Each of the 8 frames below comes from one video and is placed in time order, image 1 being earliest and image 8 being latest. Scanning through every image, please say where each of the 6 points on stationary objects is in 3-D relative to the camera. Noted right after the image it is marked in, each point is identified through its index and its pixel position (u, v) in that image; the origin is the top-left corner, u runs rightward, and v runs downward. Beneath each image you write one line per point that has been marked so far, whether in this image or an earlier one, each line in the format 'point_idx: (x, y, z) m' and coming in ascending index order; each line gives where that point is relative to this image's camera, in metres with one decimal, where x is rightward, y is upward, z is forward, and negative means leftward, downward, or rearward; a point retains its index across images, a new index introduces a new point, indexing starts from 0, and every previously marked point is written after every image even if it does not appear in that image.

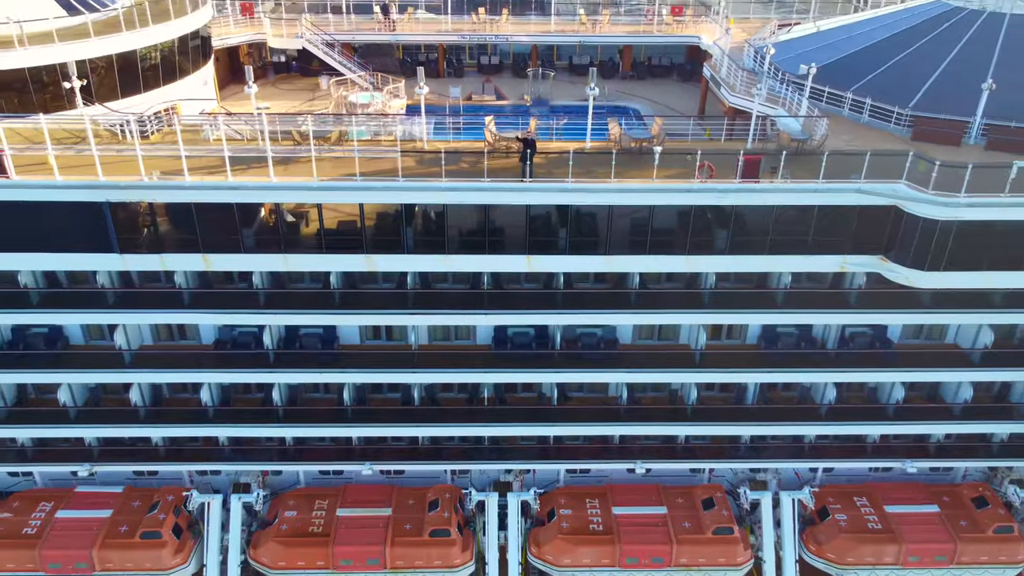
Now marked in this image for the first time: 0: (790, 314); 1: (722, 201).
0: (+4.4, -0.4, +12.5) m
1: (+3.0, +1.2, +11.4) m
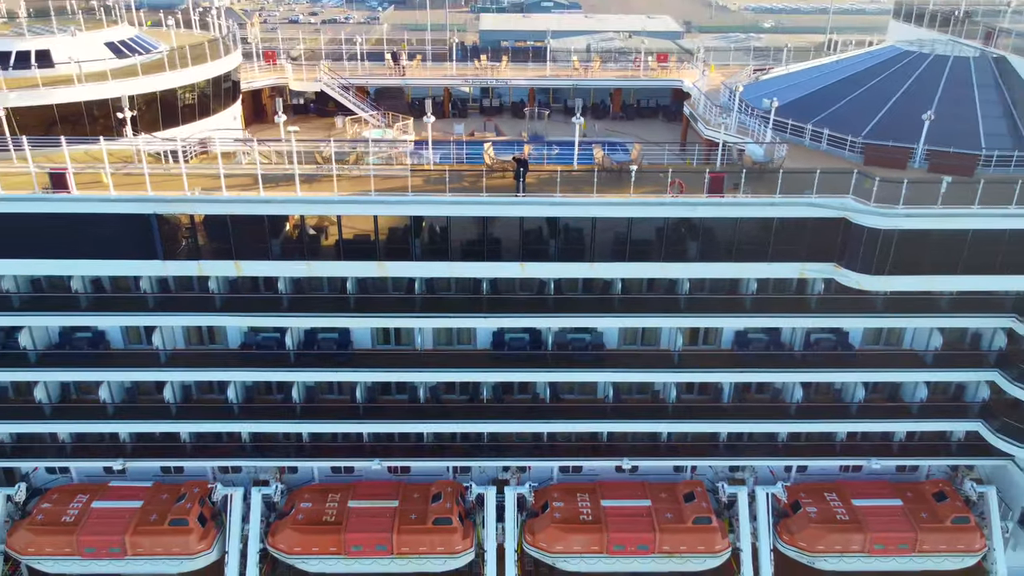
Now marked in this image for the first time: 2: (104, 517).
0: (+4.3, -0.5, +14.0) m
1: (+2.9, +1.2, +13.0) m
2: (-7.6, -4.3, +15.0) m
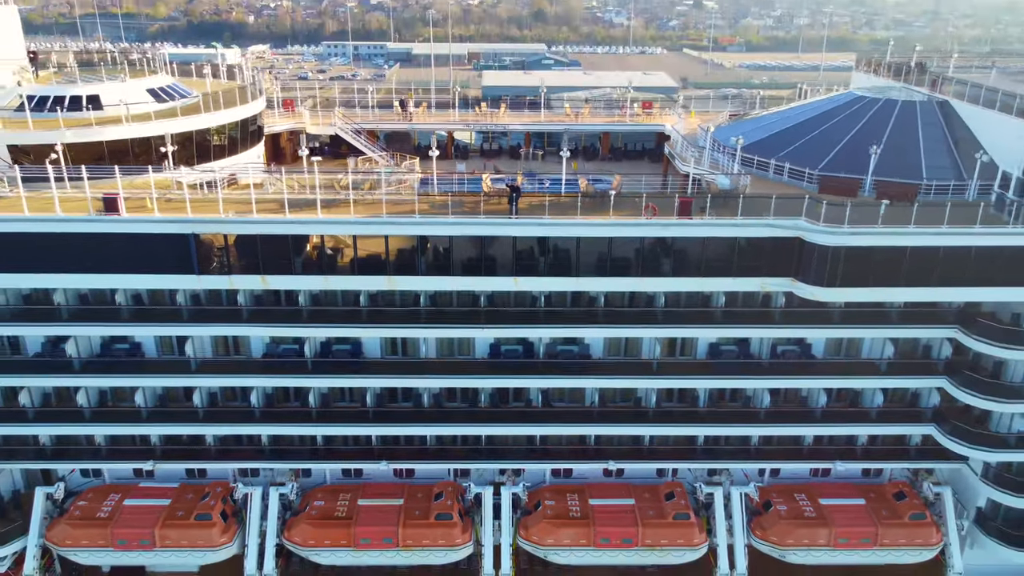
0: (+4.2, -0.8, +15.7) m
1: (+2.8, +1.0, +14.8) m
2: (-7.7, -4.6, +16.5) m
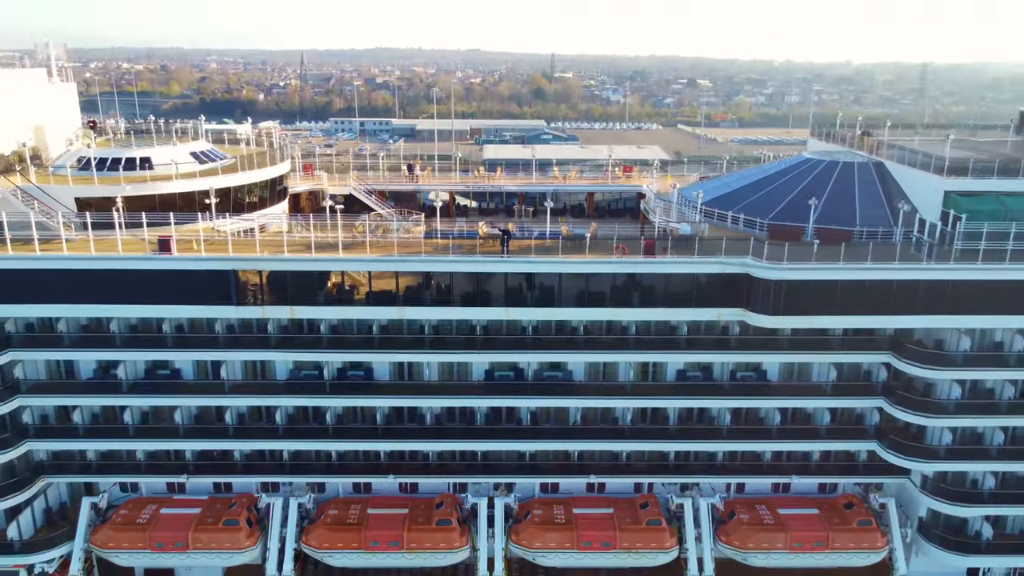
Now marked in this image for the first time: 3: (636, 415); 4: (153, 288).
0: (+4.0, -1.4, +18.1) m
1: (+2.7, +0.4, +17.4) m
2: (-7.9, -5.4, +18.6) m
3: (+3.0, -3.0, +19.2) m
4: (-7.9, 0.0, +17.5) m
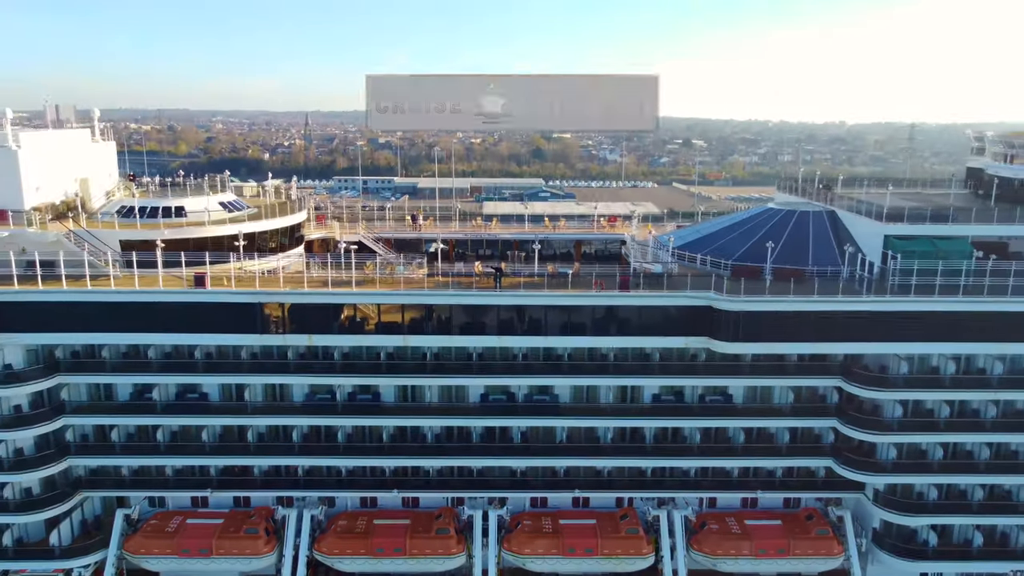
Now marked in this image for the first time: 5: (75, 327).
0: (+3.8, -2.2, +20.4) m
1: (+2.5, -0.4, +19.8) m
2: (-8.1, -6.2, +20.6) m
3: (+2.8, -3.9, +21.3) m
4: (-8.1, -0.8, +19.9) m
5: (-10.7, -1.0, +19.7) m
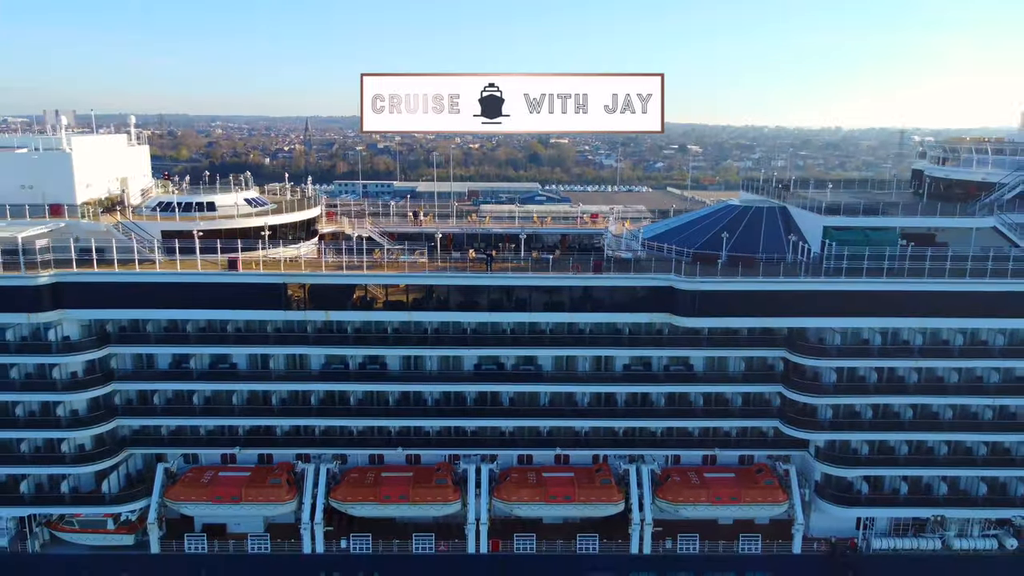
0: (+3.5, -1.8, +23.5) m
1: (+2.1, +0.1, +23.0) m
2: (-8.4, -5.7, +23.7) m
3: (+2.5, -3.4, +24.5) m
4: (-8.4, -0.3, +23.0) m
5: (-11.0, -0.5, +22.8) m
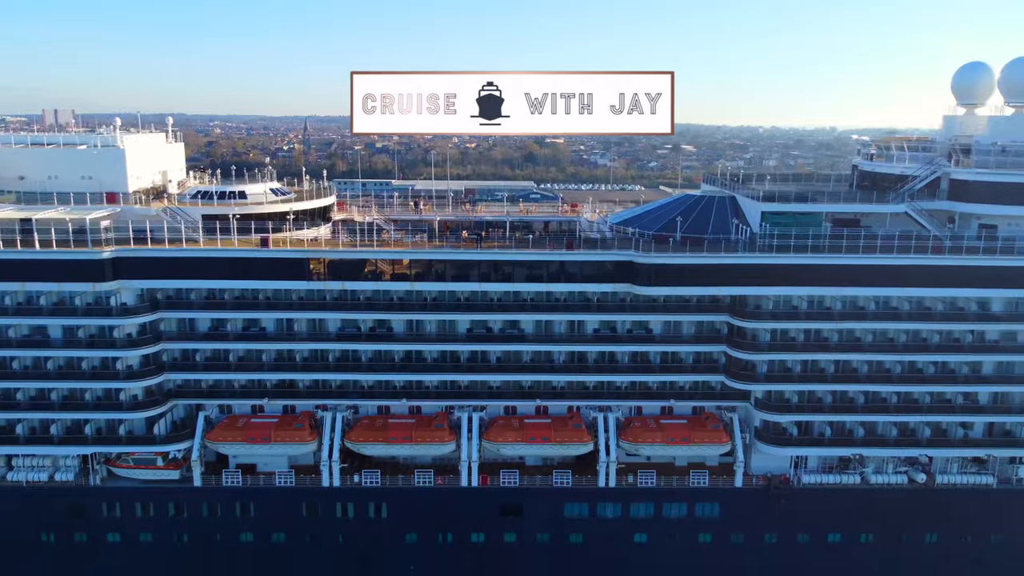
0: (+3.0, -0.9, +27.9) m
1: (+1.7, +1.0, +27.4) m
2: (-8.9, -4.8, +28.0) m
3: (+2.0, -2.5, +28.9) m
4: (-8.8, +0.6, +27.4) m
5: (-11.5, +0.4, +27.1) m
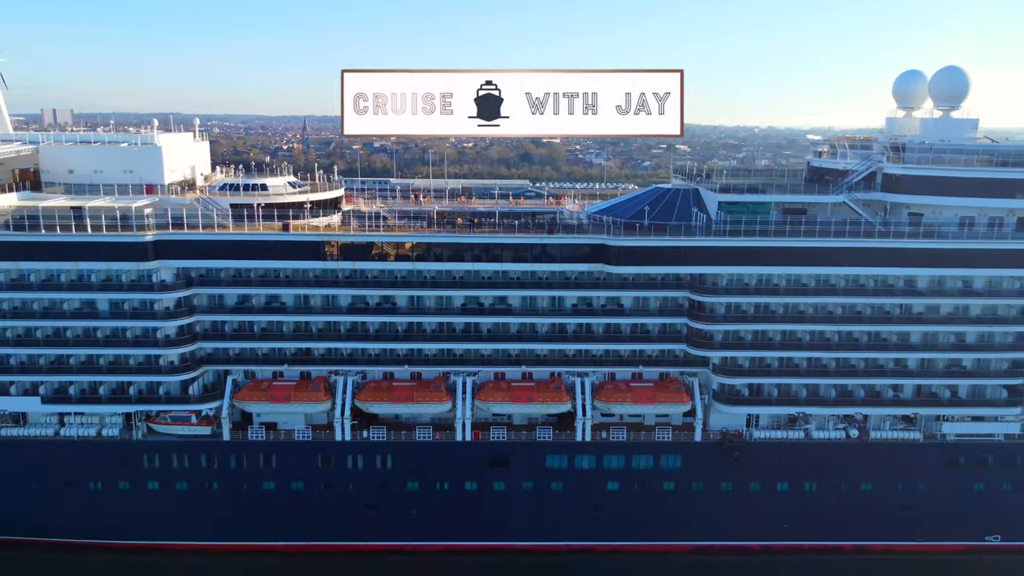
0: (+2.6, -0.1, +32.0) m
1: (+1.2, +1.8, +31.5) m
2: (-9.3, -4.0, +32.1) m
3: (+1.5, -1.7, +33.0) m
4: (-9.3, +1.4, +31.4) m
5: (-12.0, +1.2, +31.2) m
